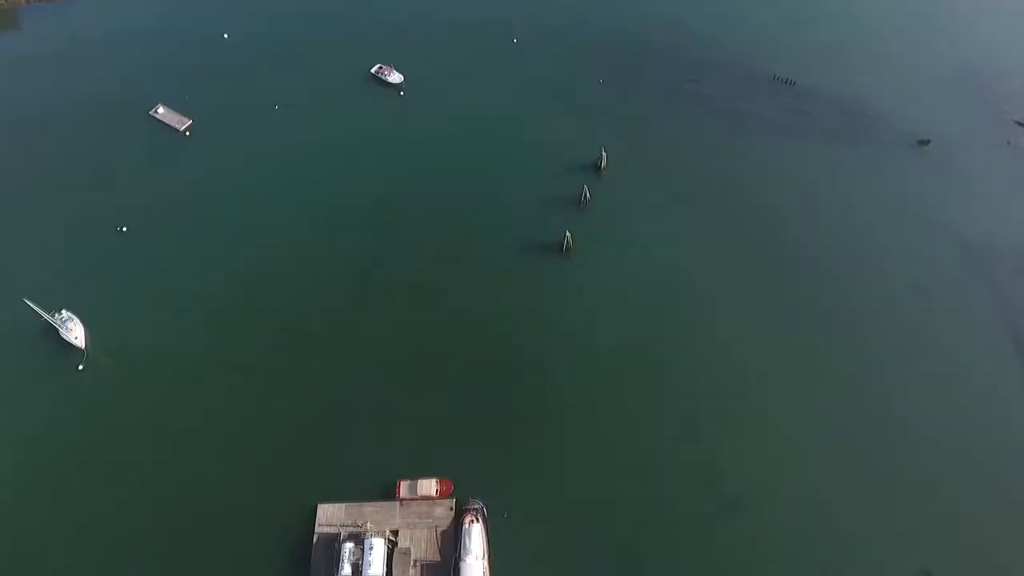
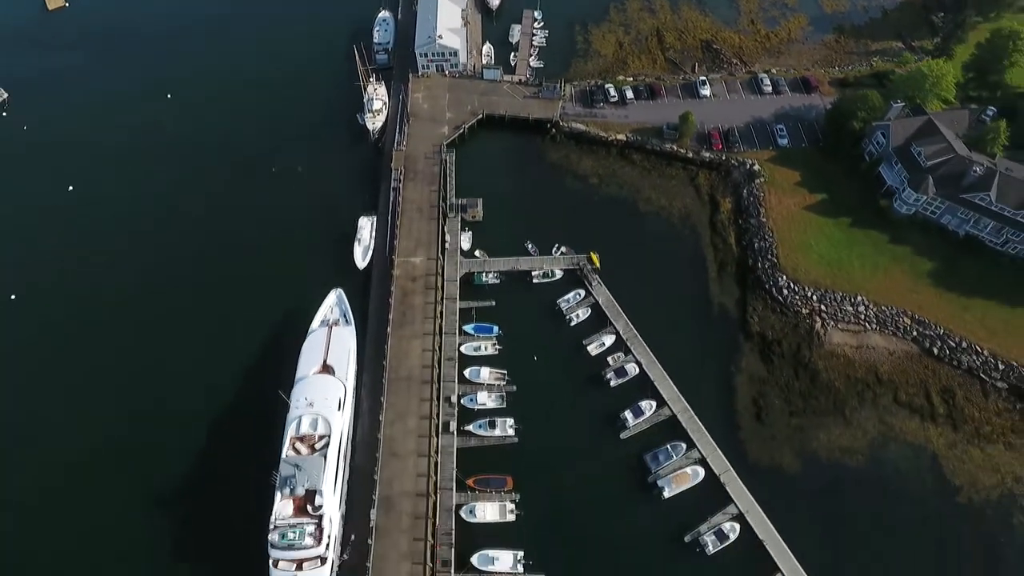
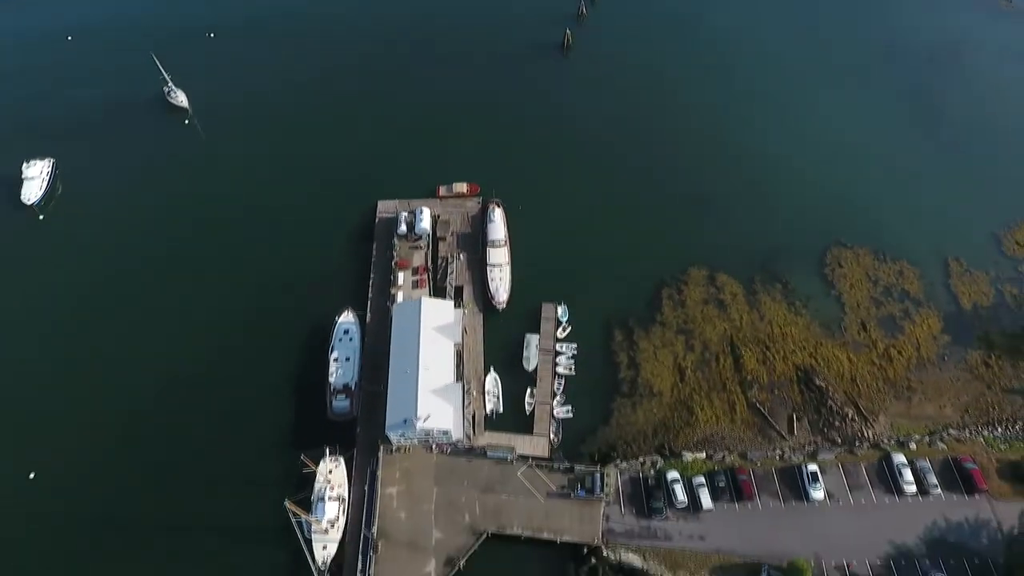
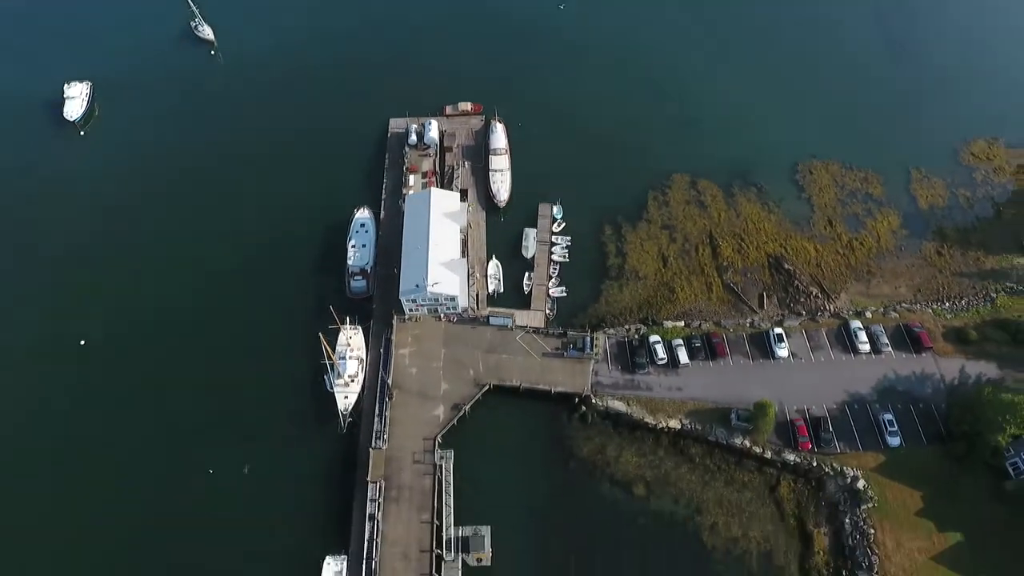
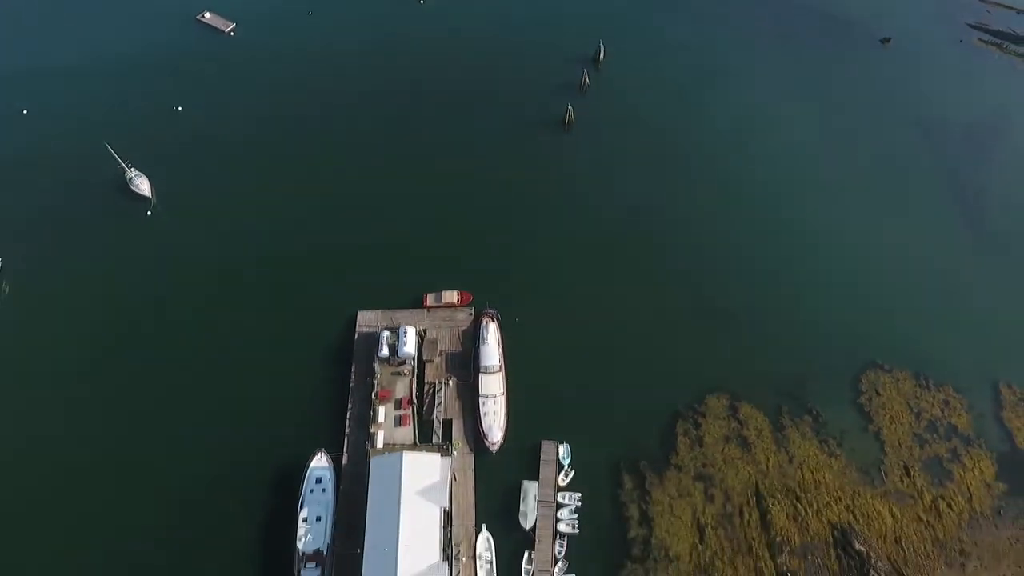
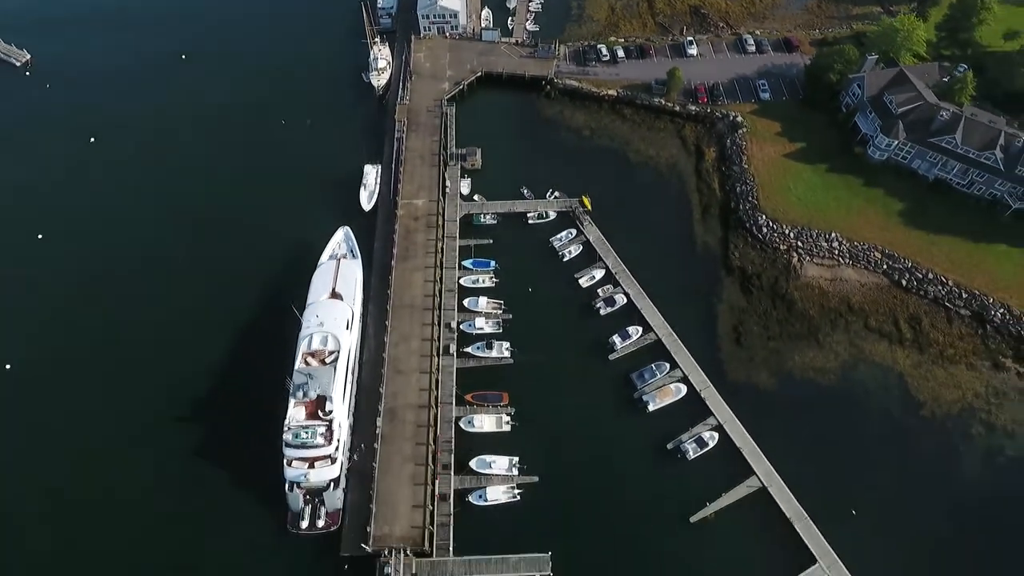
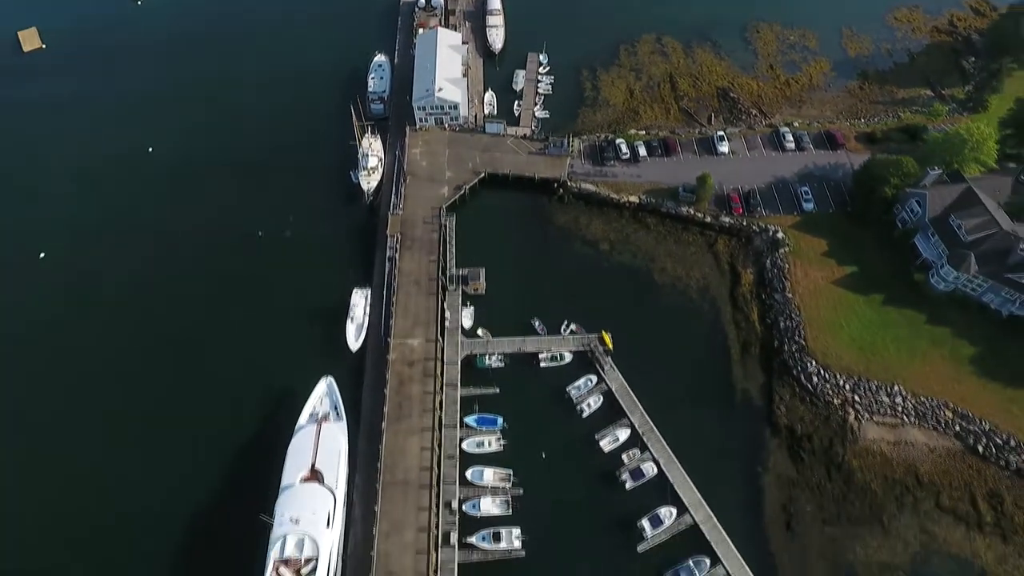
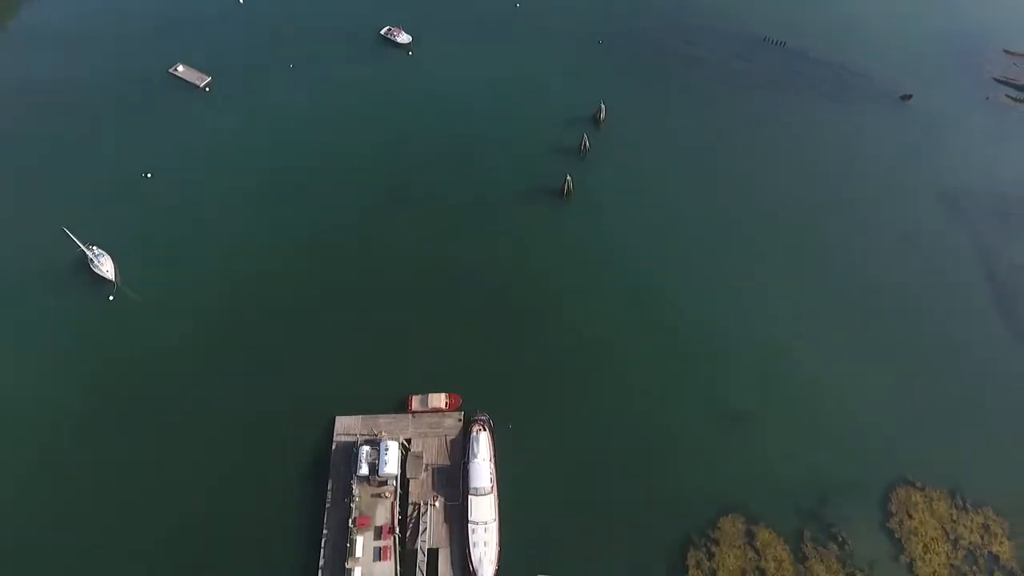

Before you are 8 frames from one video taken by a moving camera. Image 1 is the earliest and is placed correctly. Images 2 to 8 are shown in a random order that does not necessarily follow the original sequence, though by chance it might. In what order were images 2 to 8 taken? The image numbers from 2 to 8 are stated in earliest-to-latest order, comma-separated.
8, 5, 3, 4, 7, 2, 6
